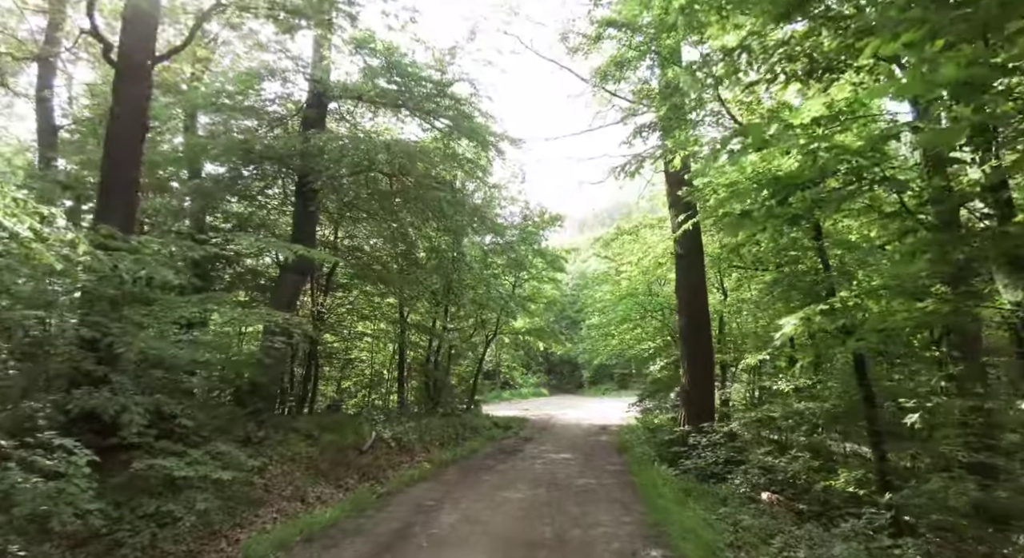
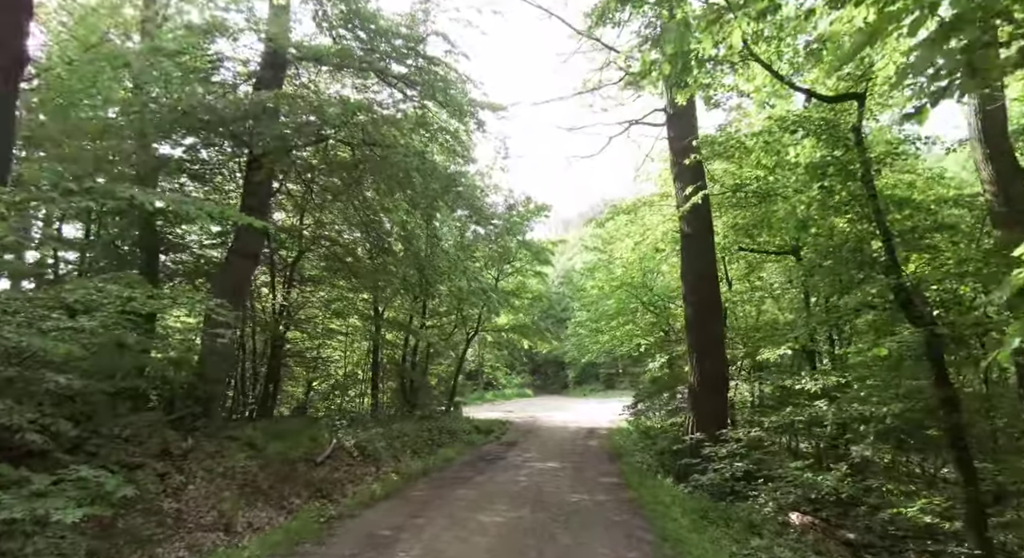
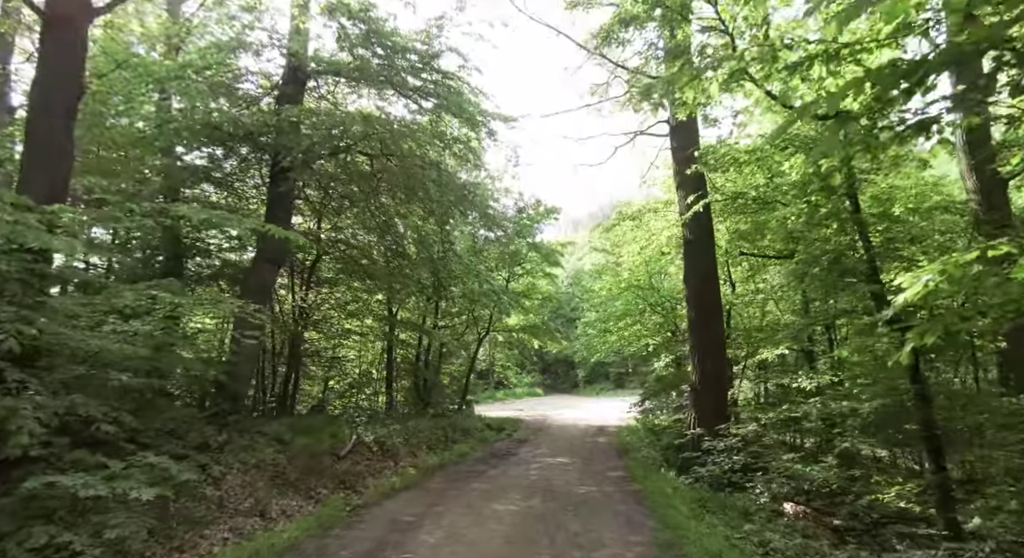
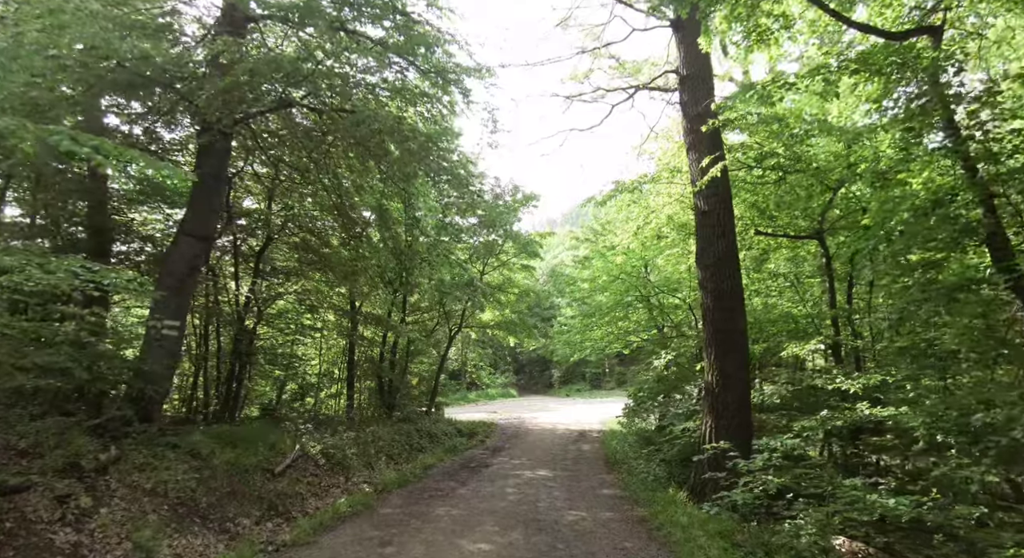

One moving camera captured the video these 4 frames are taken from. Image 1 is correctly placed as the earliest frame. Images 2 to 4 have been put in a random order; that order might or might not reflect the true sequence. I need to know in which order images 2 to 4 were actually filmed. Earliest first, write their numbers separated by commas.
3, 2, 4
